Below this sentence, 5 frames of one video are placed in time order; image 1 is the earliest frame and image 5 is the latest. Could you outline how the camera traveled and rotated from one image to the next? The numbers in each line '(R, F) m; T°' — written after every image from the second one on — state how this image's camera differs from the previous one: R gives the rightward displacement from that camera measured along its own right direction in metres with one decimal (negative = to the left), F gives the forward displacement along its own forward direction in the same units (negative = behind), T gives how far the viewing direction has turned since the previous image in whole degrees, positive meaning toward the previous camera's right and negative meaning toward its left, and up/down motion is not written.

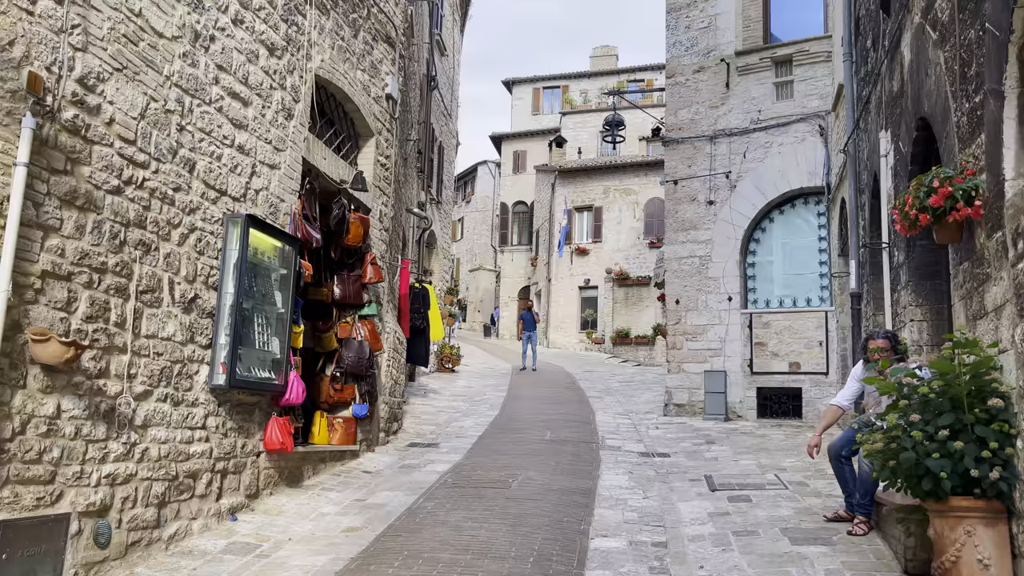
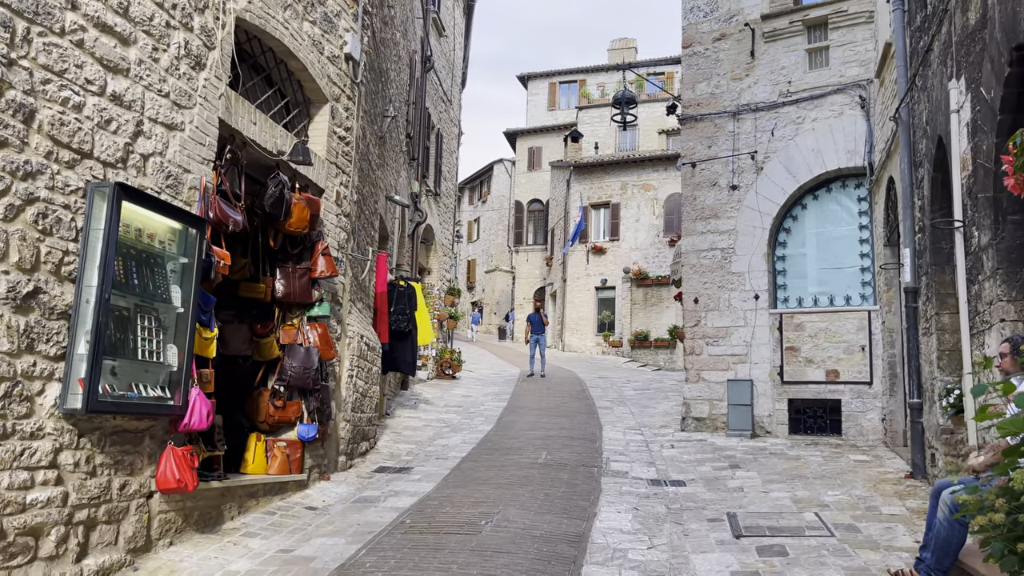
(+0.3, +1.4) m; -2°
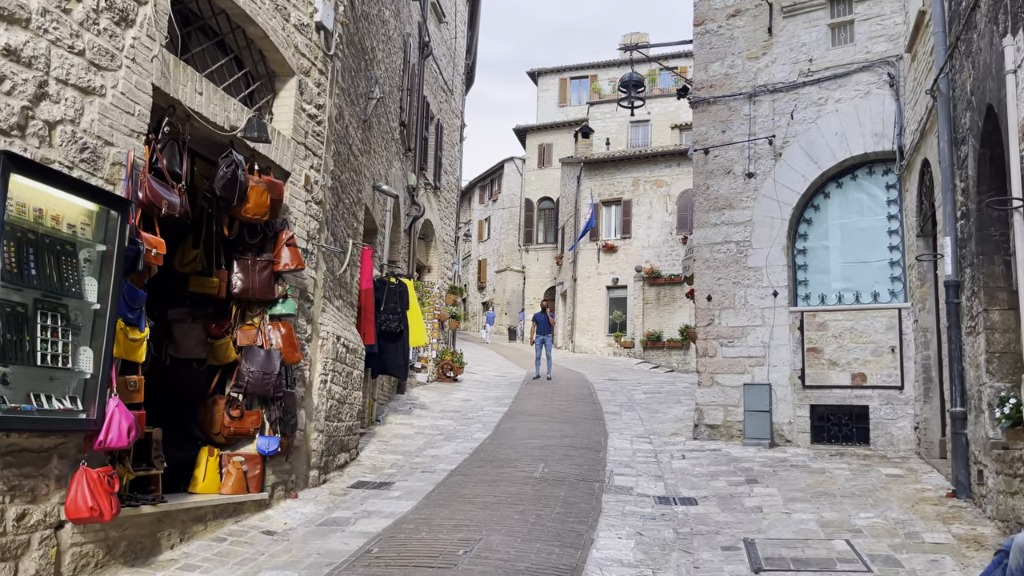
(+0.2, +0.8) m; -1°
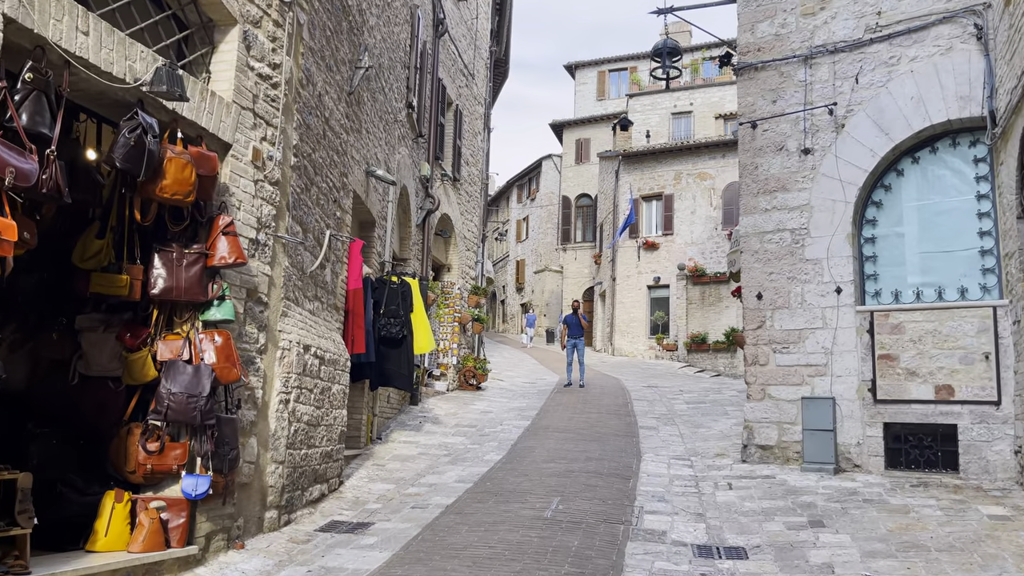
(+0.3, +1.3) m; -3°
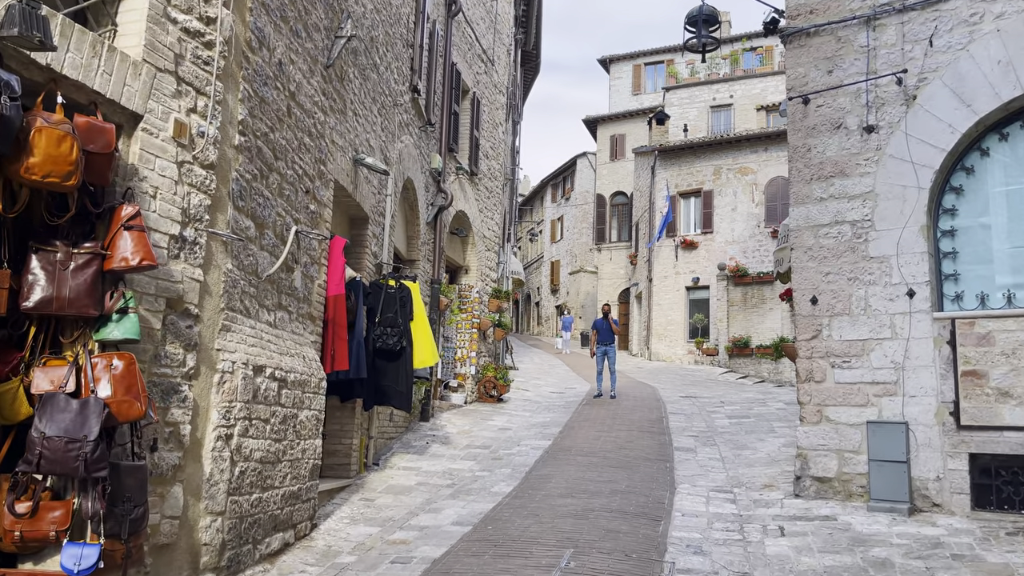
(+0.2, +1.1) m; -3°
